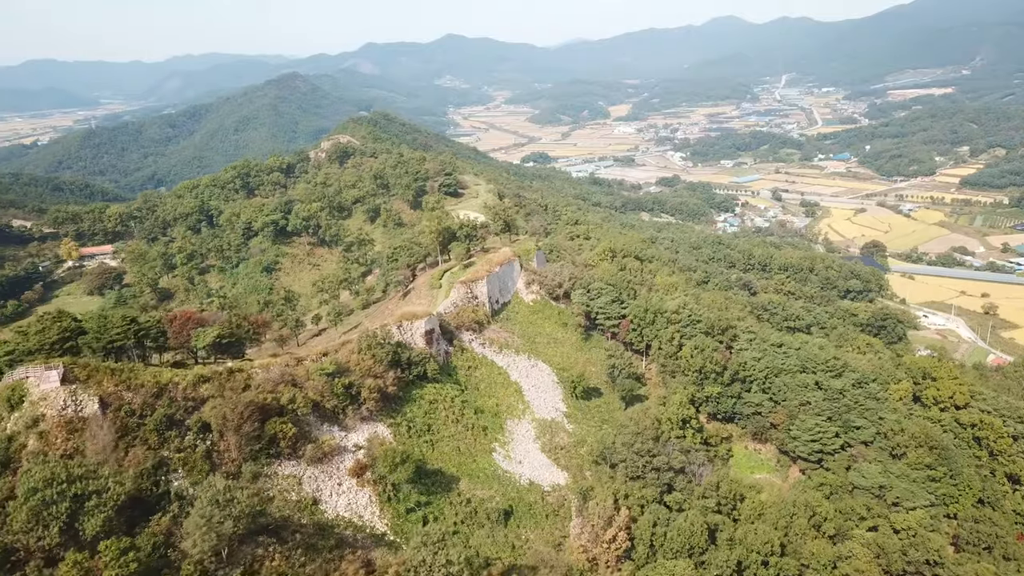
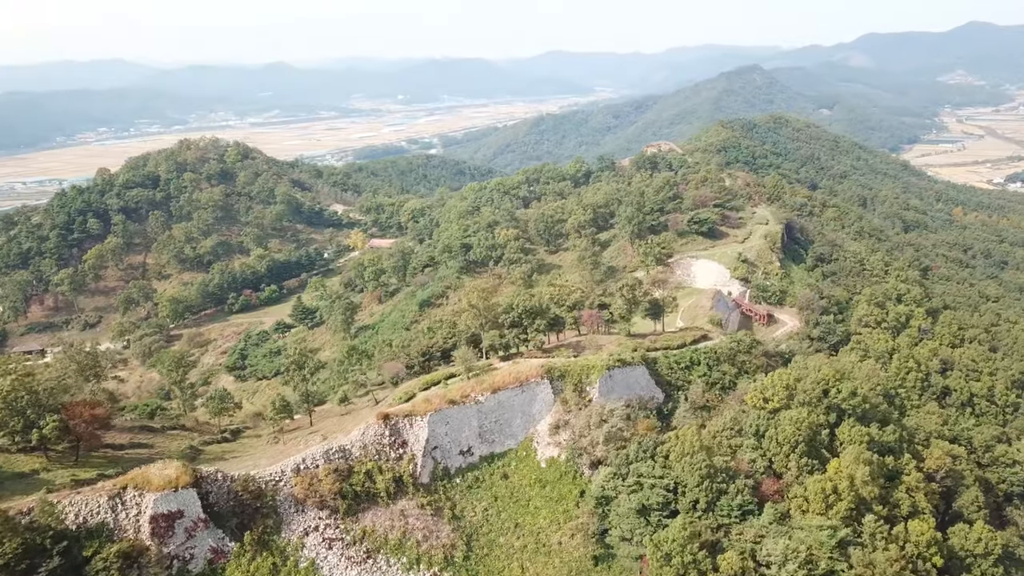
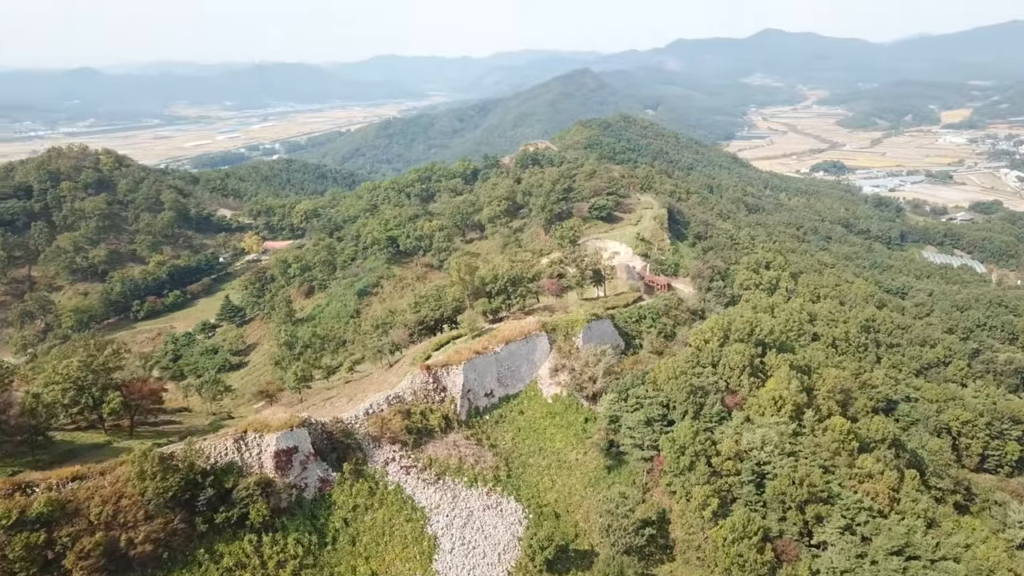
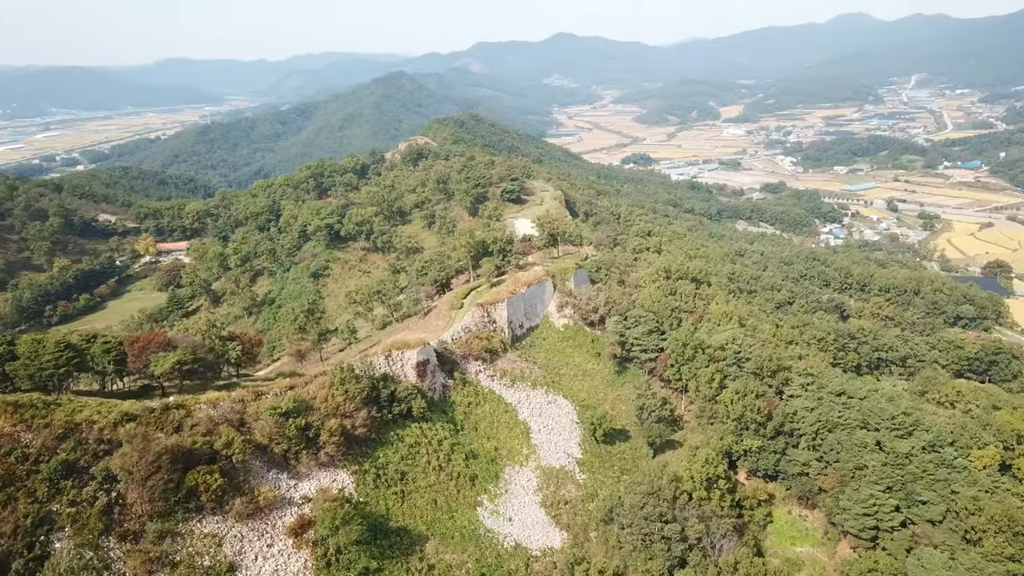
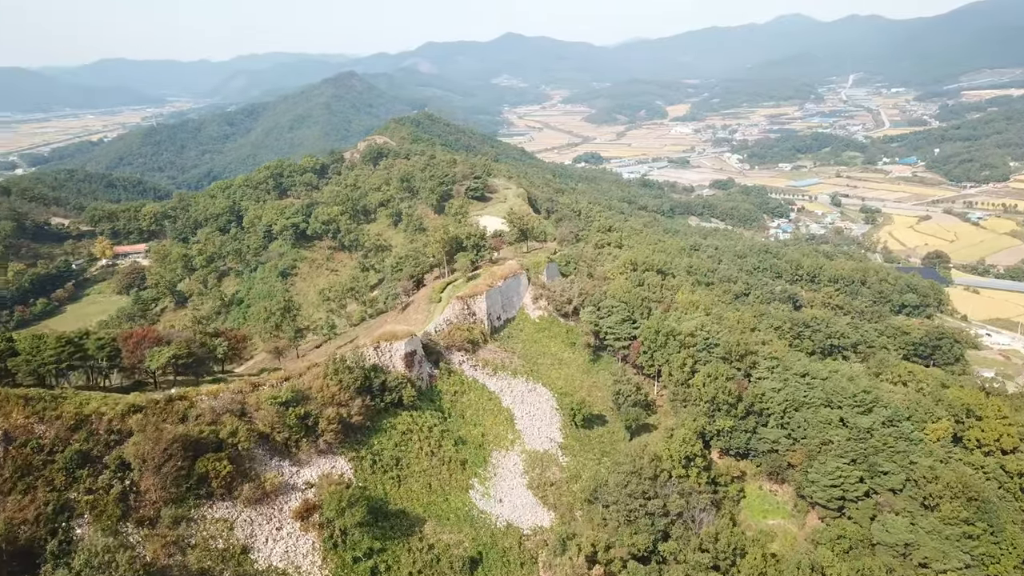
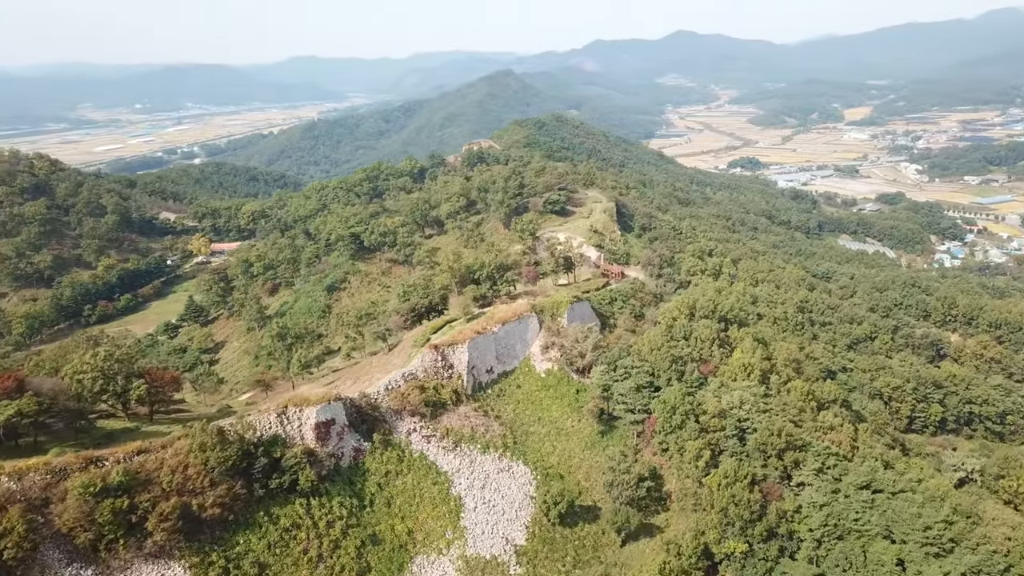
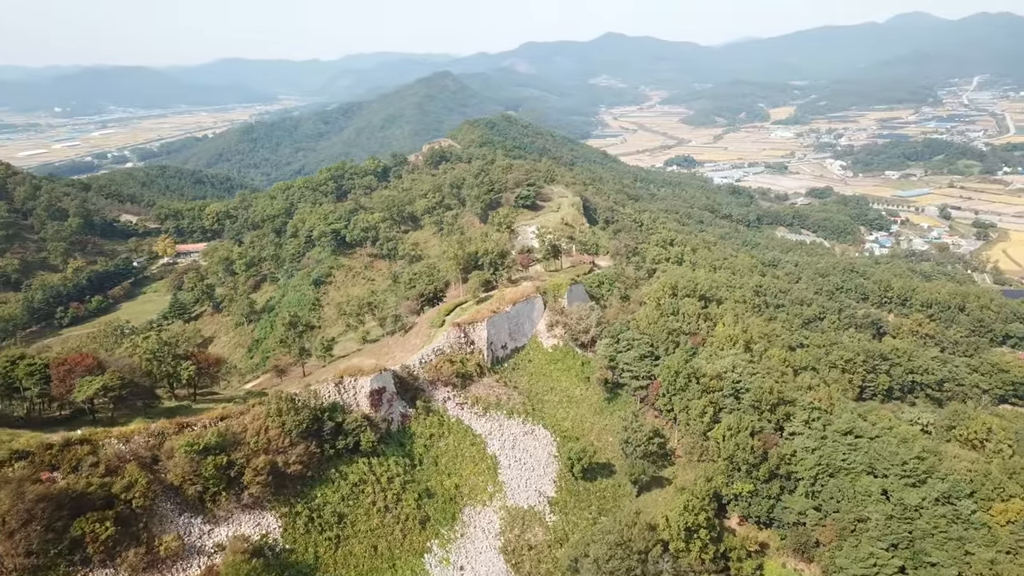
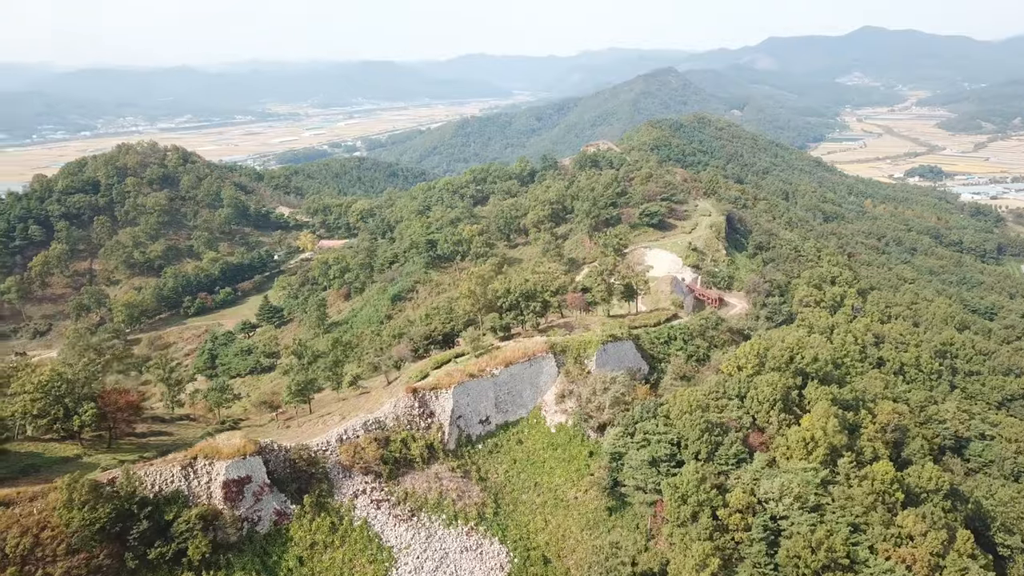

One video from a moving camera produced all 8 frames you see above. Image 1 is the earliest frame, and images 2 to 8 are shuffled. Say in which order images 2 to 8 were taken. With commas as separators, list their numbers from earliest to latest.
5, 4, 7, 6, 3, 8, 2
